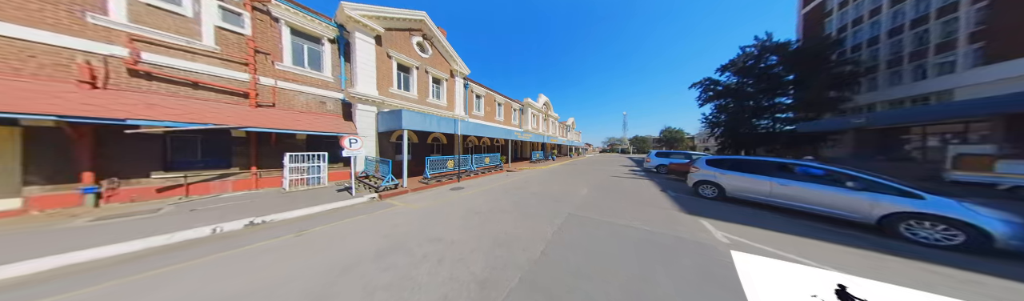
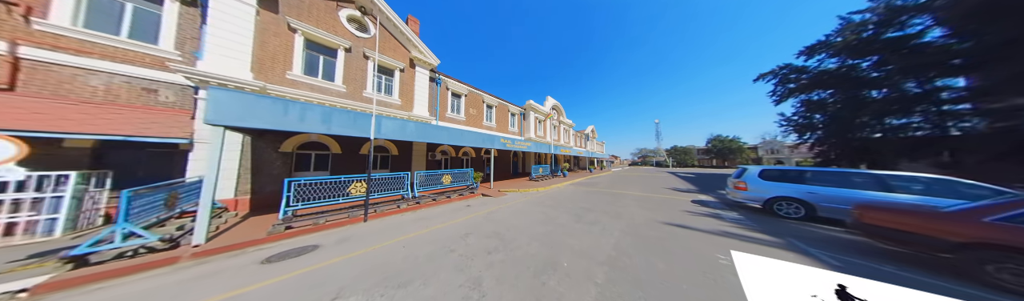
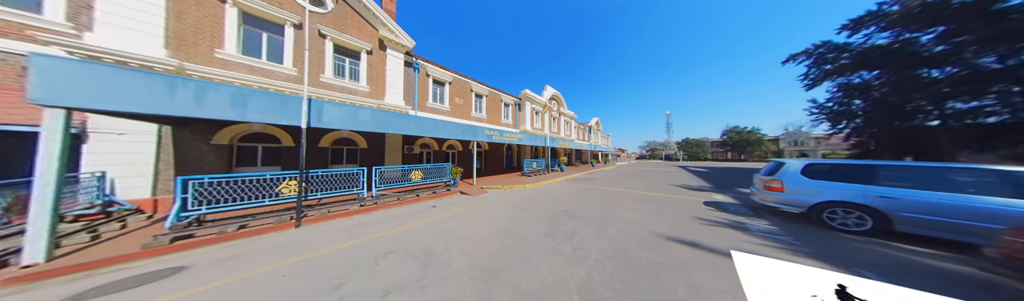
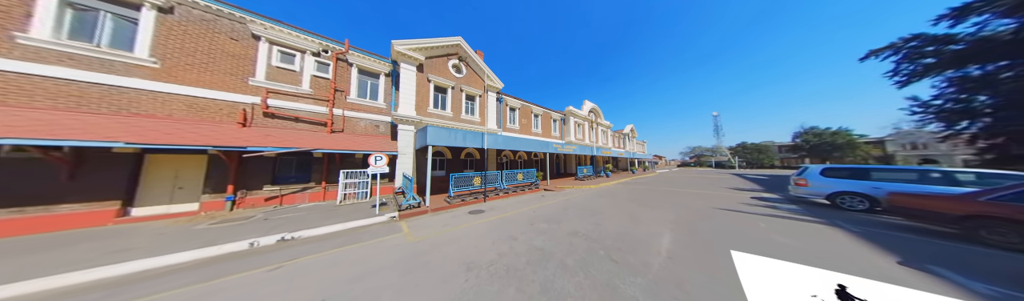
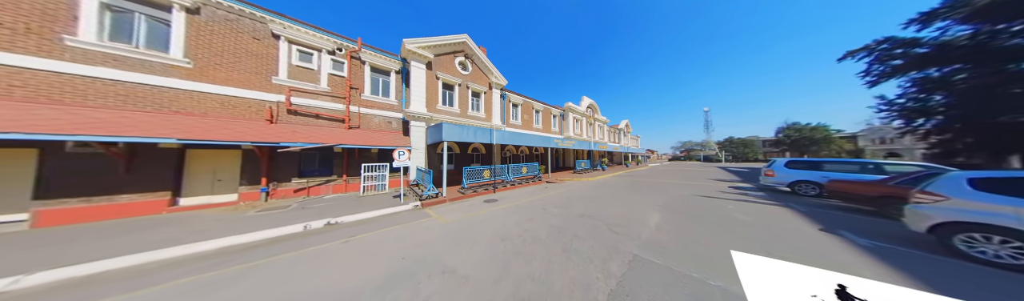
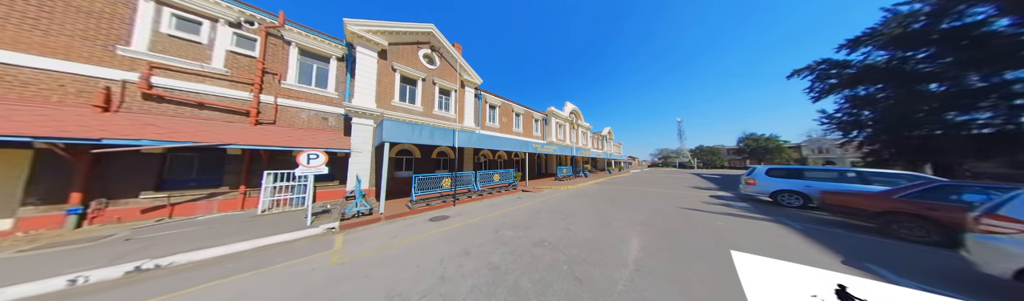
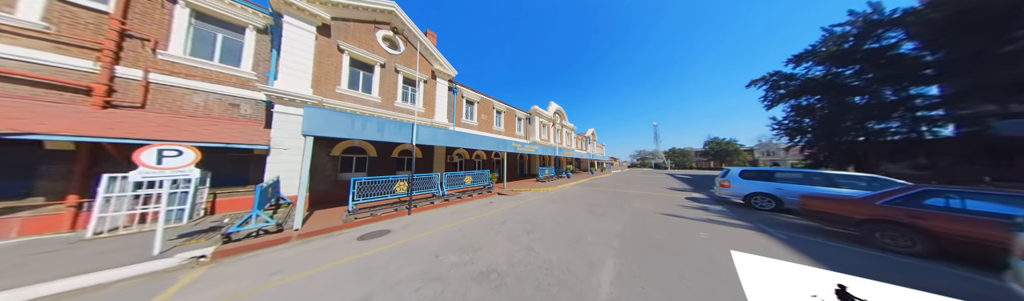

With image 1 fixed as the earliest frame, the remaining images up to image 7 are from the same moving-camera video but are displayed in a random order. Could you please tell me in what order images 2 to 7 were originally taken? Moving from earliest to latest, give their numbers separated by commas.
5, 4, 6, 7, 2, 3
